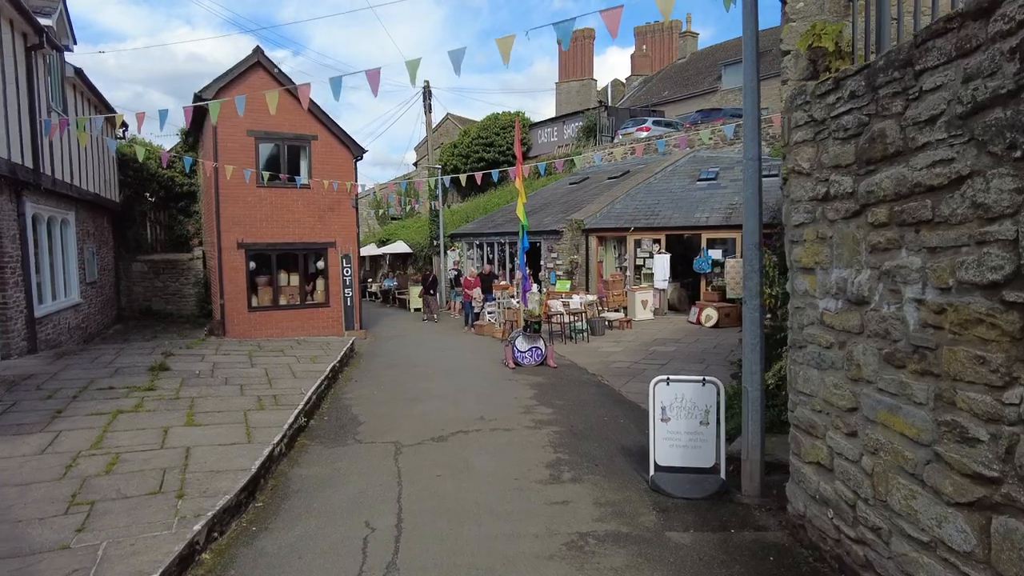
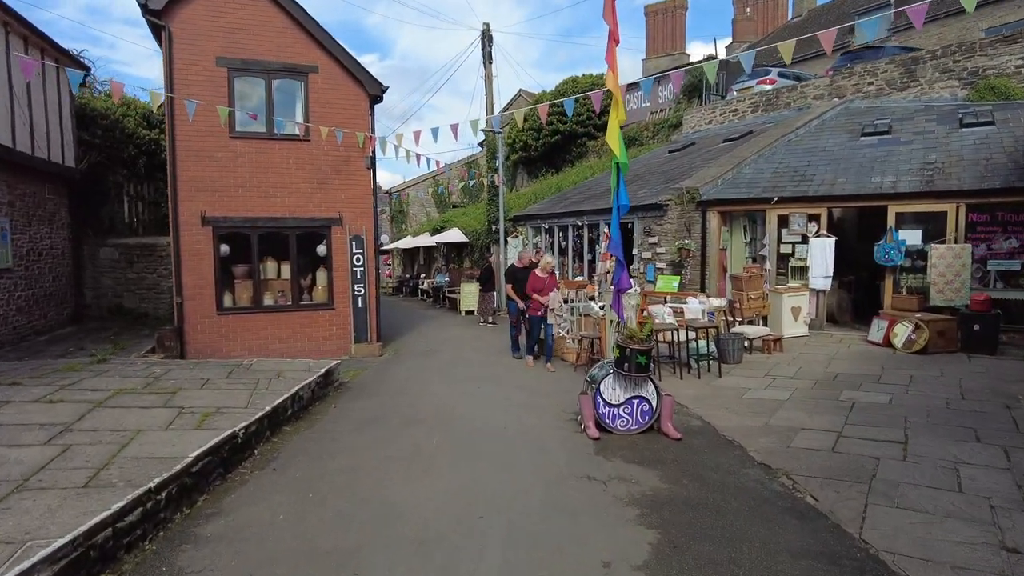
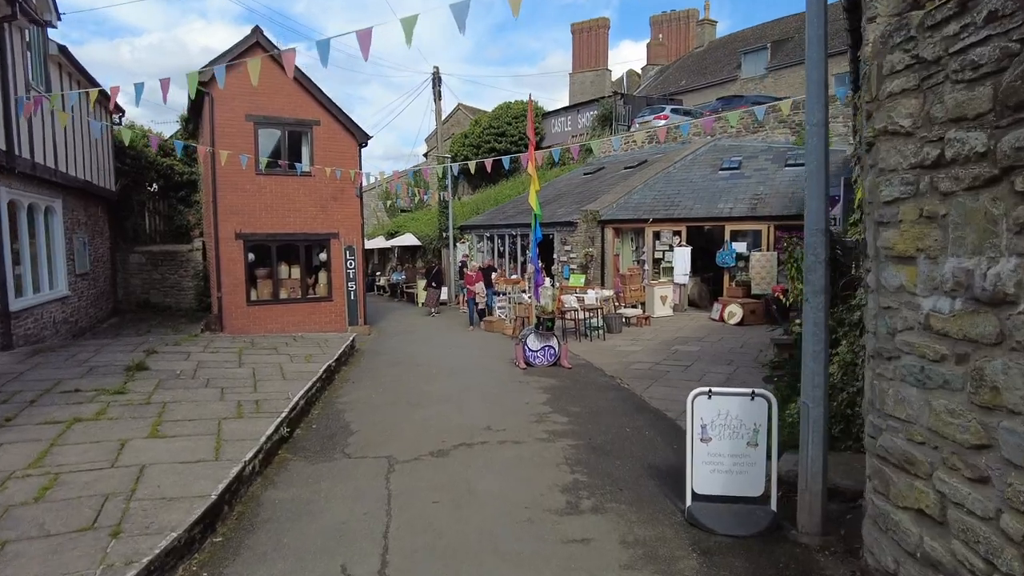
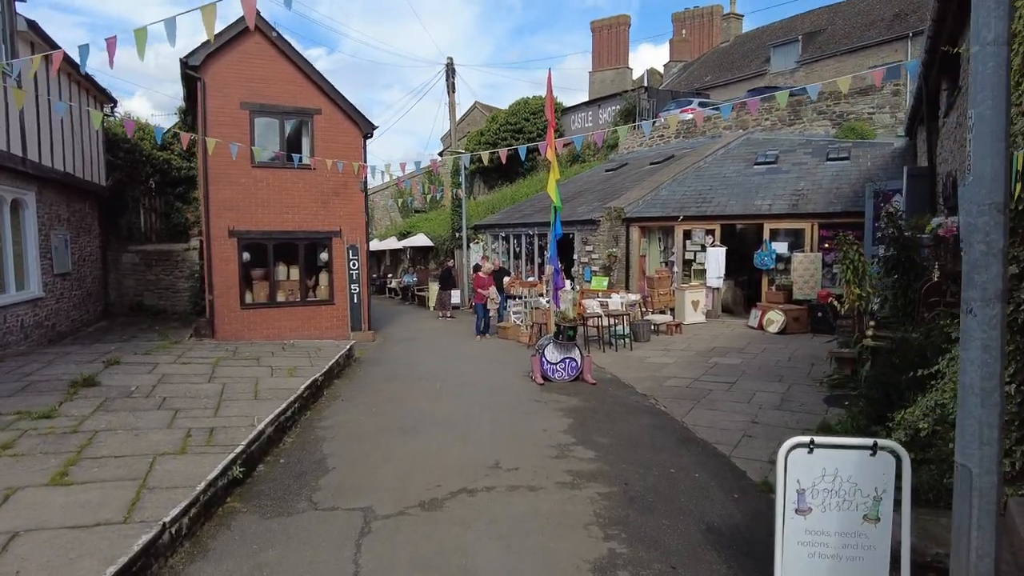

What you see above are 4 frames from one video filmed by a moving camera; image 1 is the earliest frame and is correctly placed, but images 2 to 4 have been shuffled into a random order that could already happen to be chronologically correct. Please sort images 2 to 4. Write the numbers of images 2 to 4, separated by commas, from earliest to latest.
3, 4, 2
